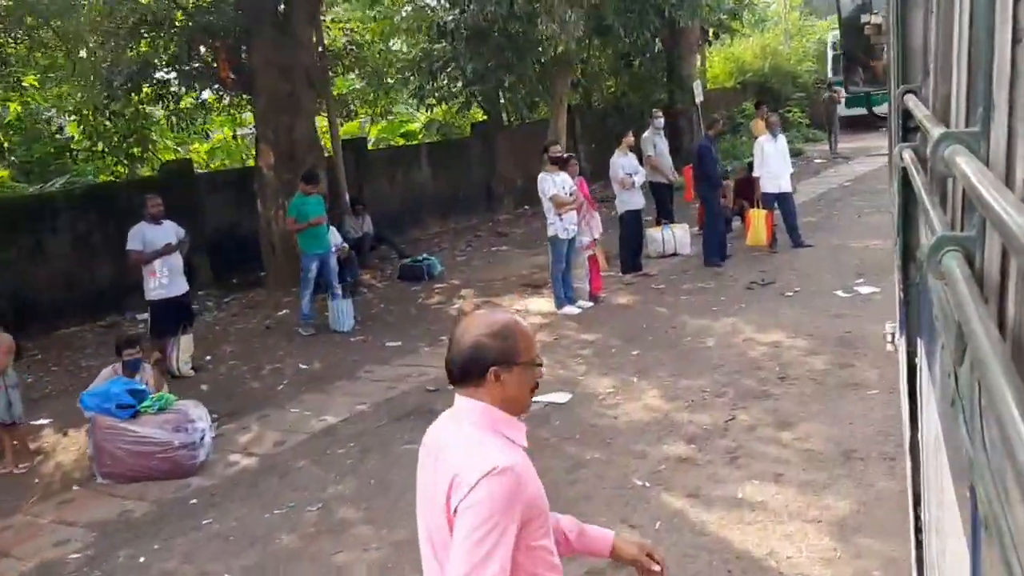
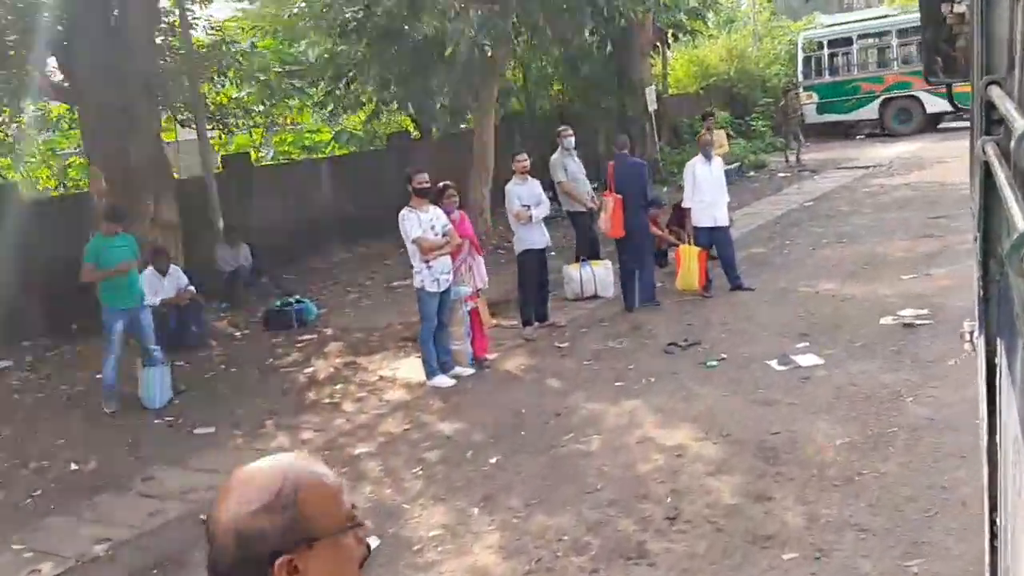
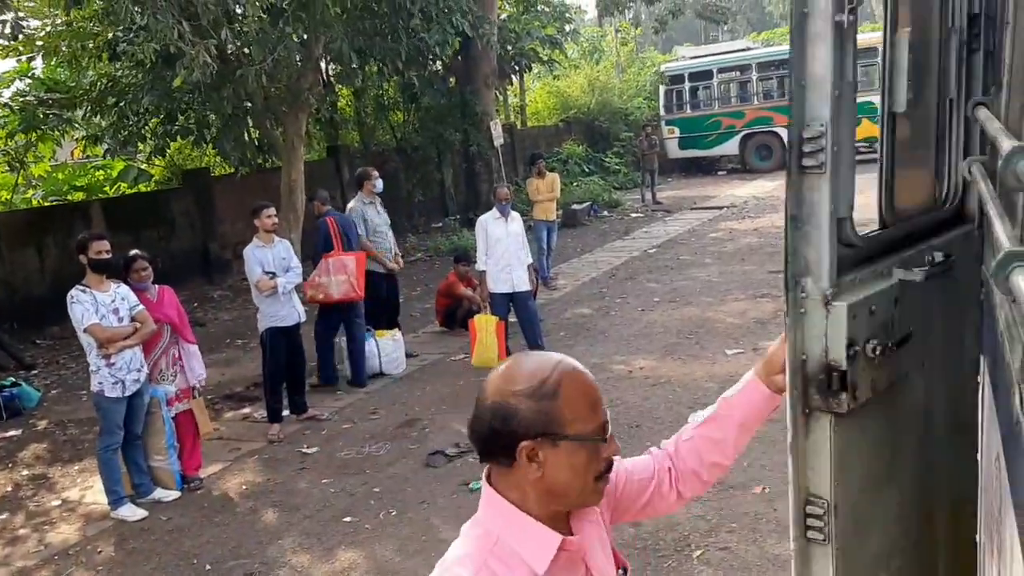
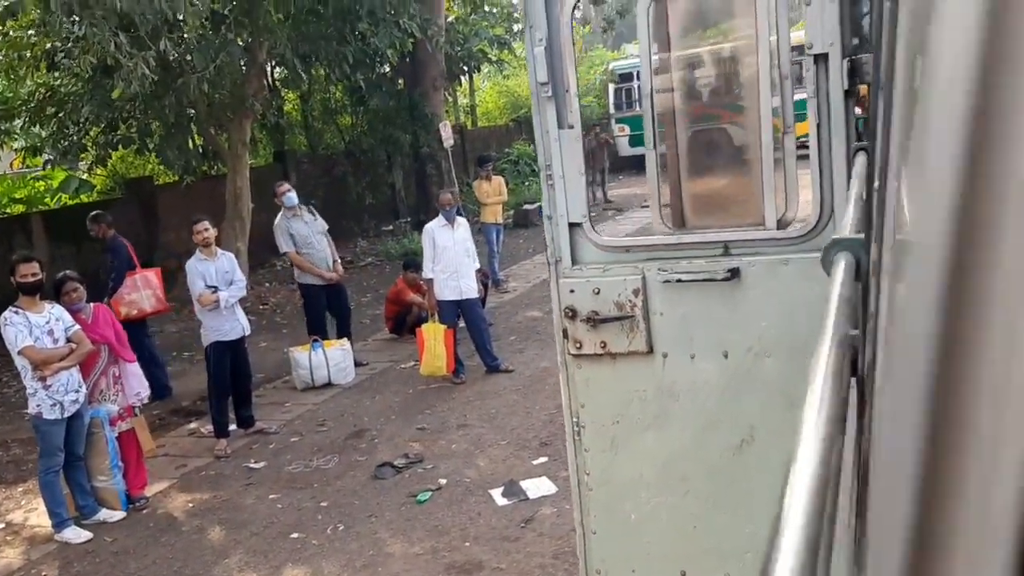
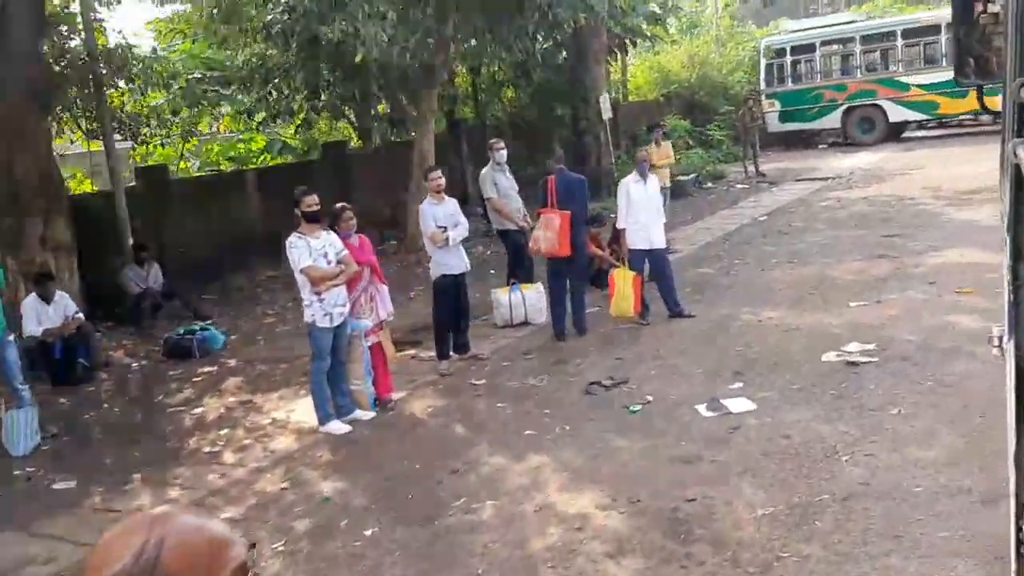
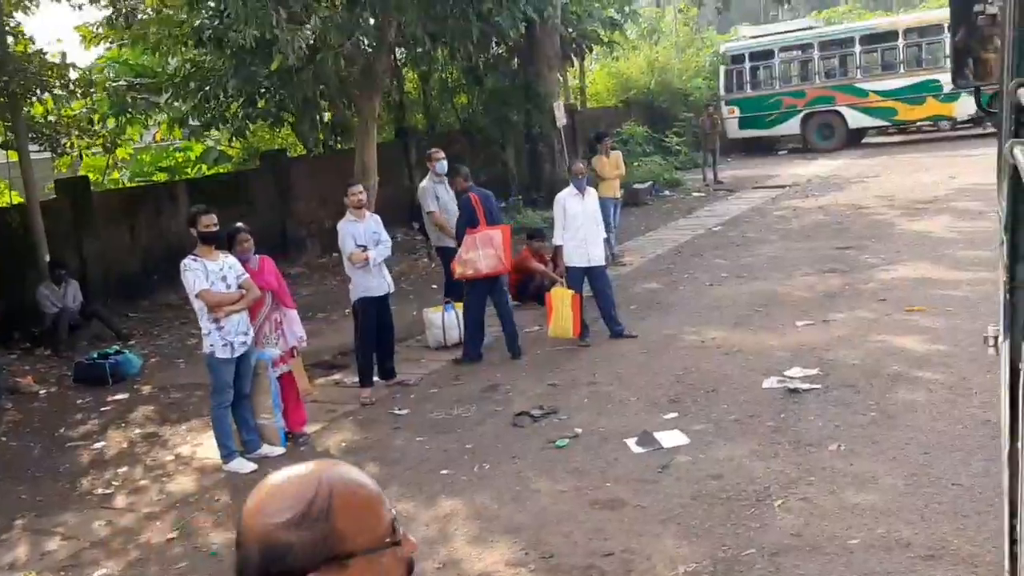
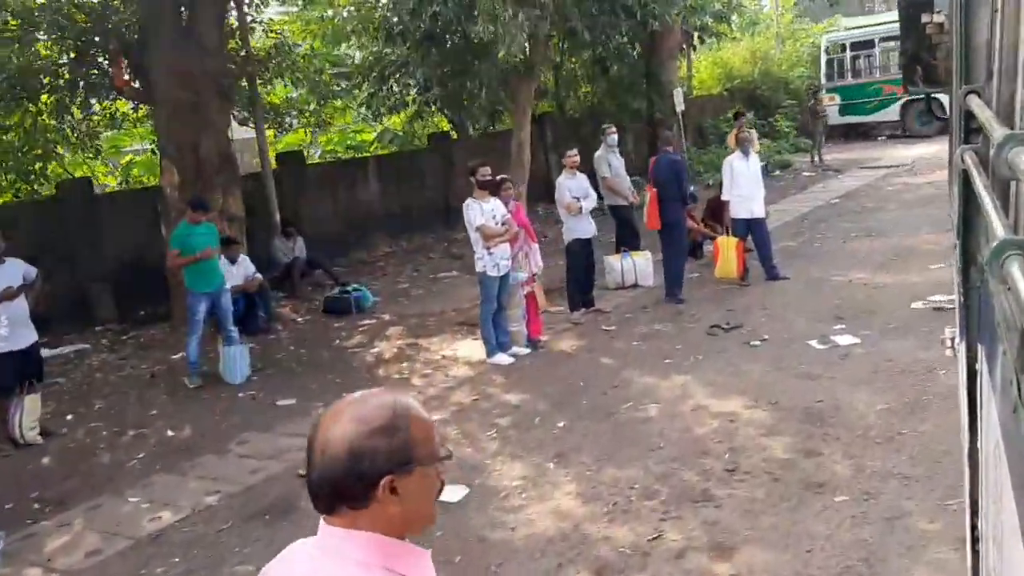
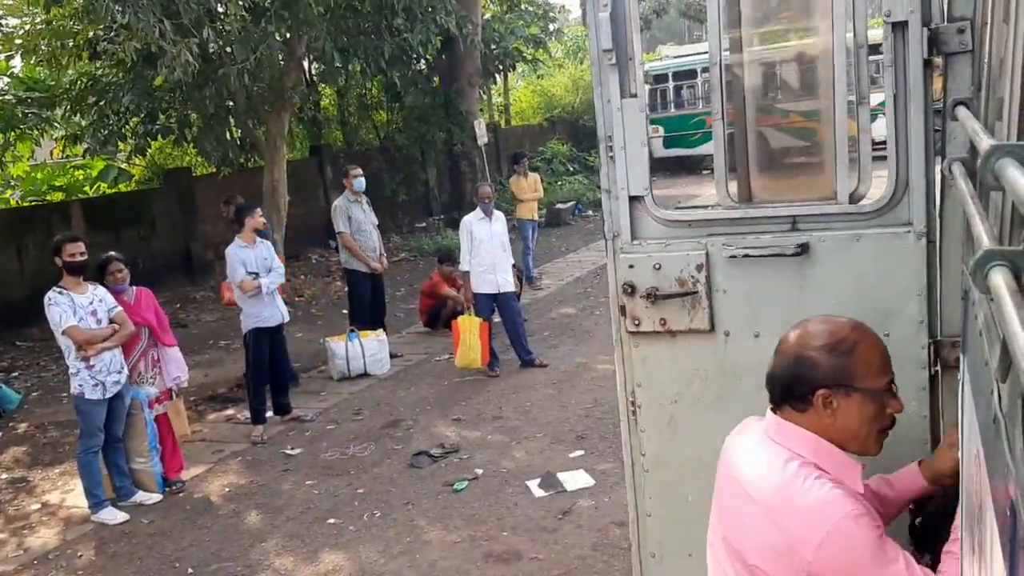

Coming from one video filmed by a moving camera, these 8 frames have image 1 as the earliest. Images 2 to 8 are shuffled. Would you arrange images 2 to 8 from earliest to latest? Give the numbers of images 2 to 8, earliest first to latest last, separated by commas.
7, 2, 5, 6, 3, 8, 4
